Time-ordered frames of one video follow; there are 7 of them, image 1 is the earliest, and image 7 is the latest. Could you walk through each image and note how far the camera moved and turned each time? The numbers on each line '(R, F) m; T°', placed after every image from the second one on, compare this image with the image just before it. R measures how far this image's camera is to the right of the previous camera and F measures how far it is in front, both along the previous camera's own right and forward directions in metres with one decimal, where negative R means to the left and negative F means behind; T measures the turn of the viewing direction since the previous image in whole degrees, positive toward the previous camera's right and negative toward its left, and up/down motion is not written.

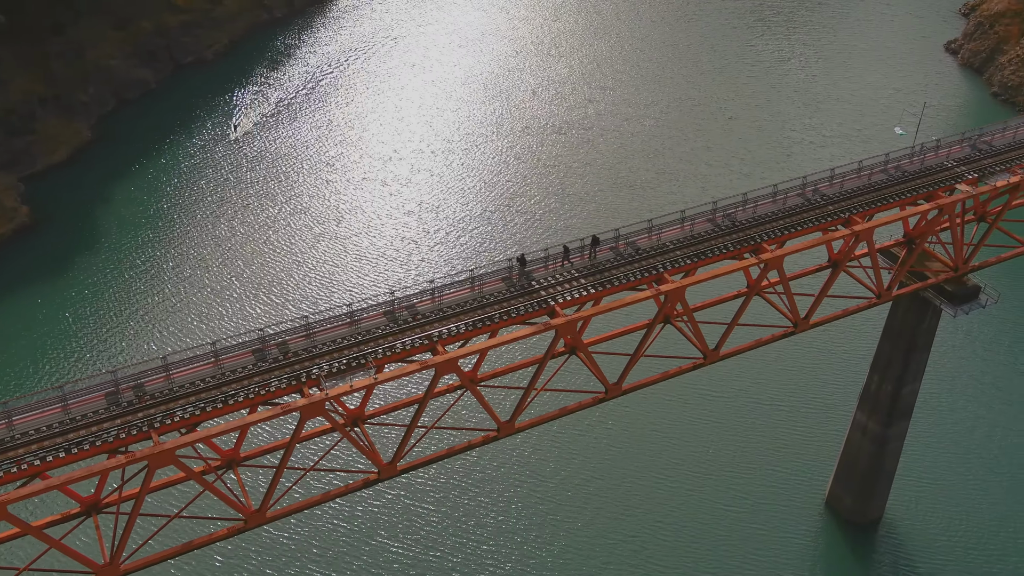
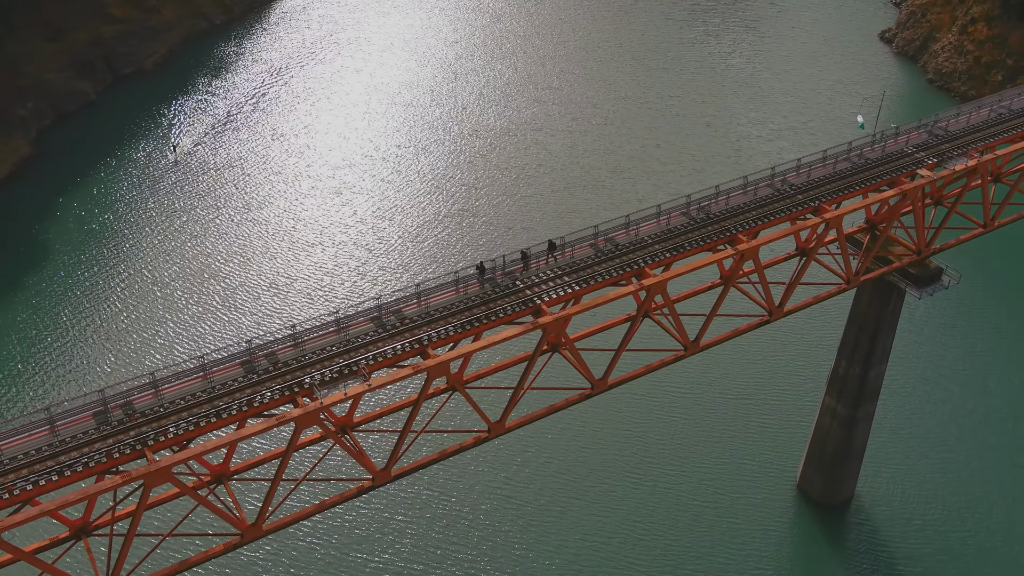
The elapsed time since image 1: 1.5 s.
(-1.2, 0.0) m; +3°
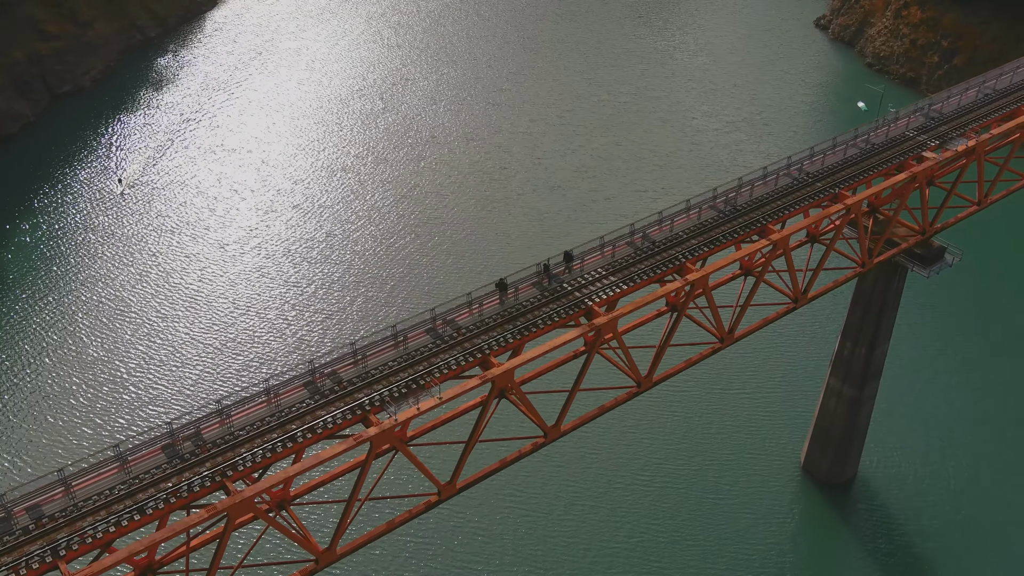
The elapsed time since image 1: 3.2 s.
(-3.5, +0.3) m; +4°
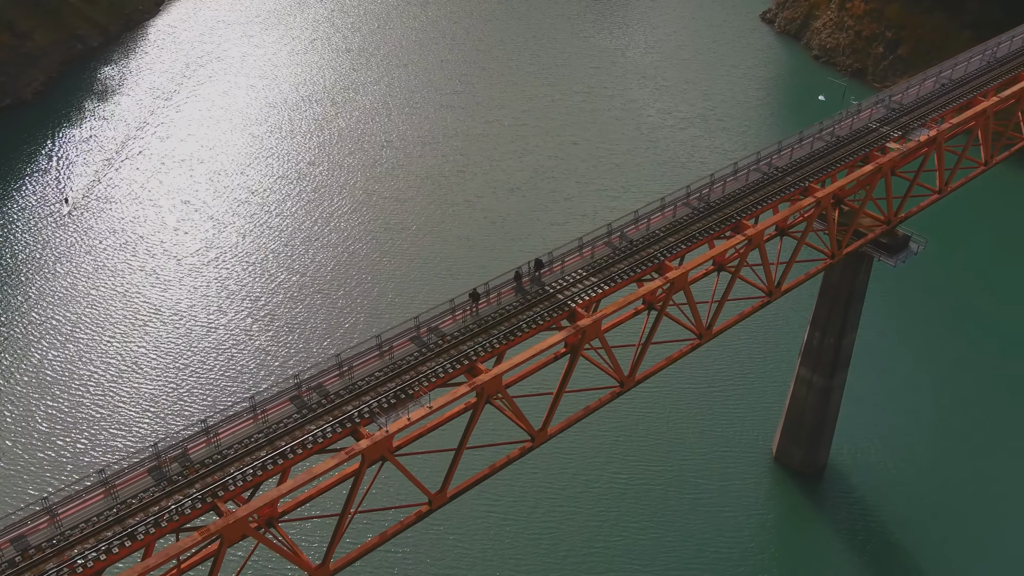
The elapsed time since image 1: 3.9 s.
(-0.9, +0.2) m; +3°
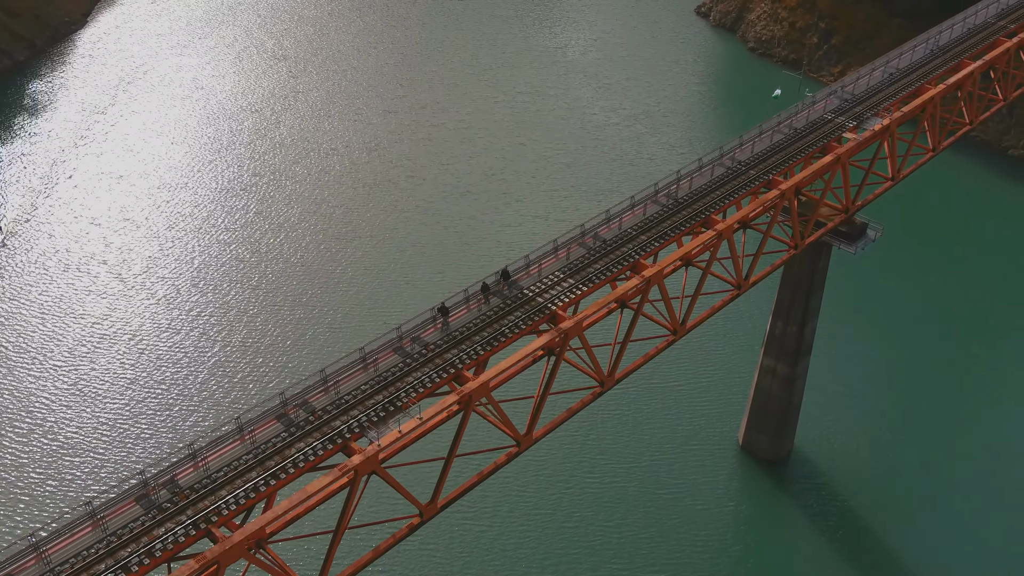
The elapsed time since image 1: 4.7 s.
(-1.1, +0.2) m; +3°
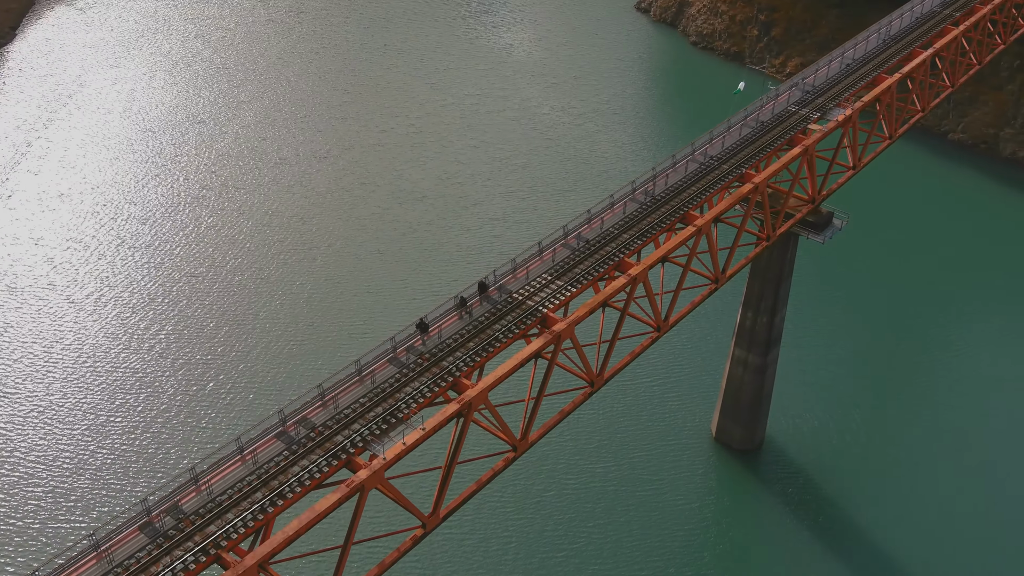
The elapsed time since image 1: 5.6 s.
(-1.3, +0.2) m; +3°
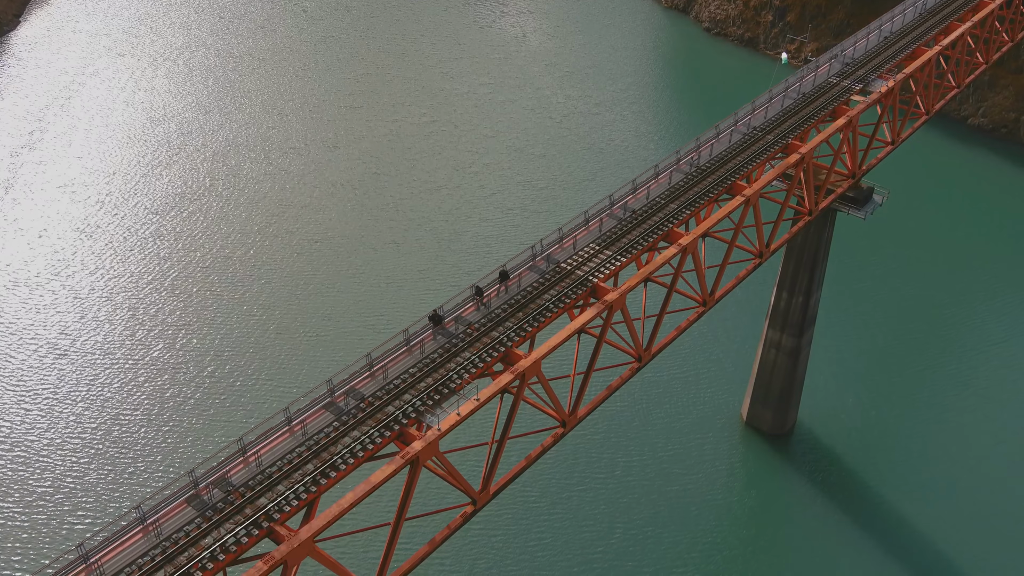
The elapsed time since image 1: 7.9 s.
(-1.4, +1.0) m; 0°
